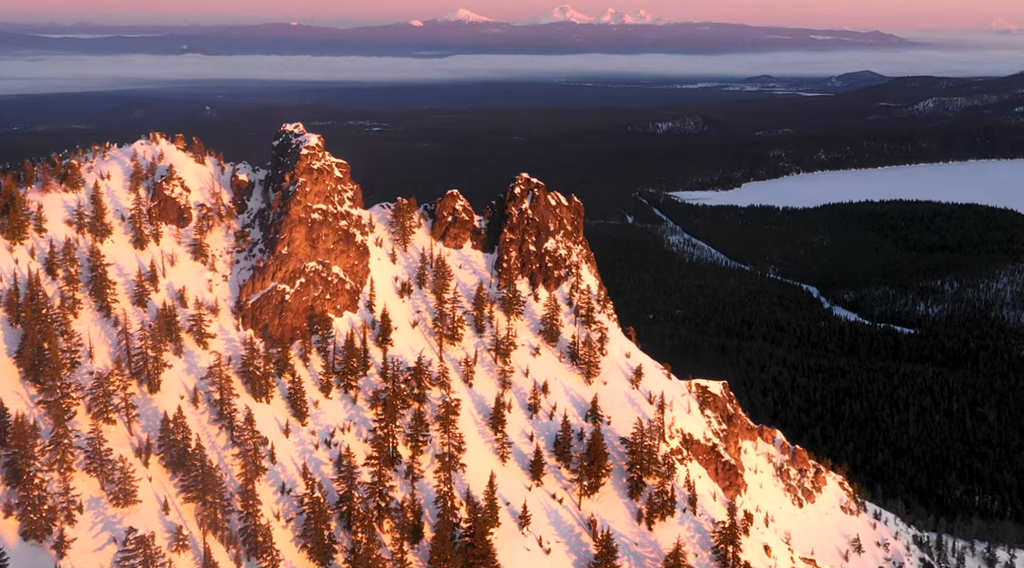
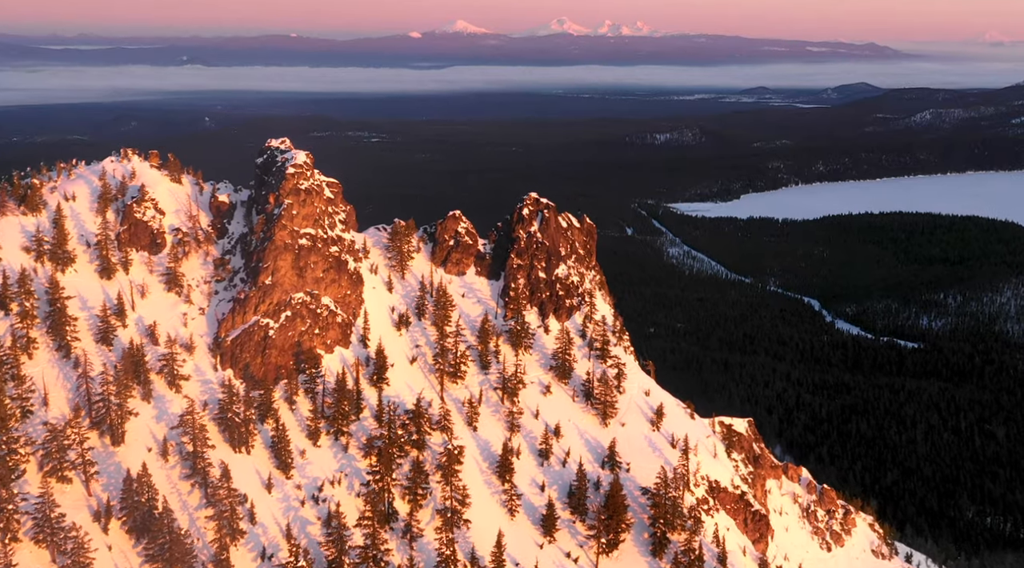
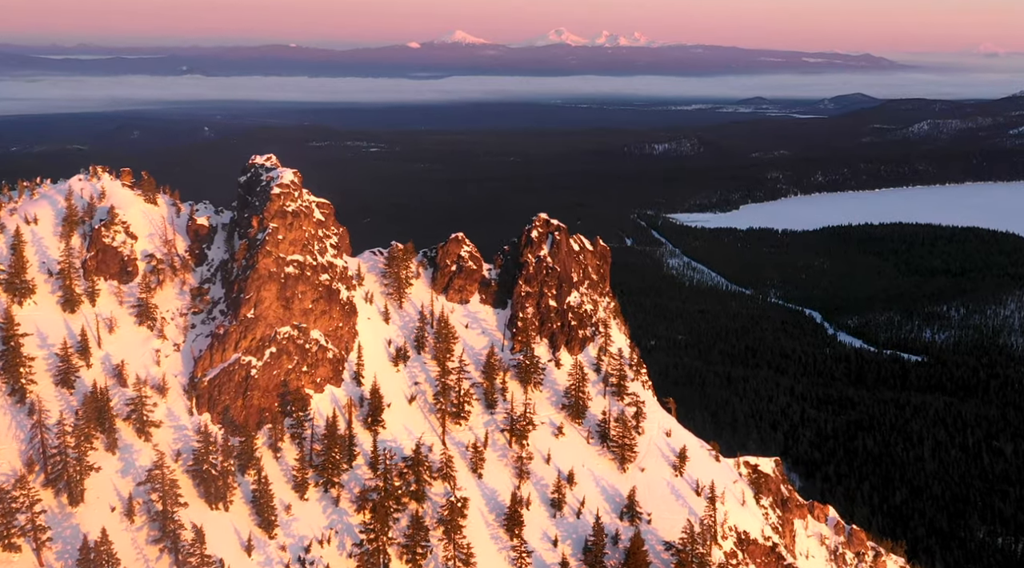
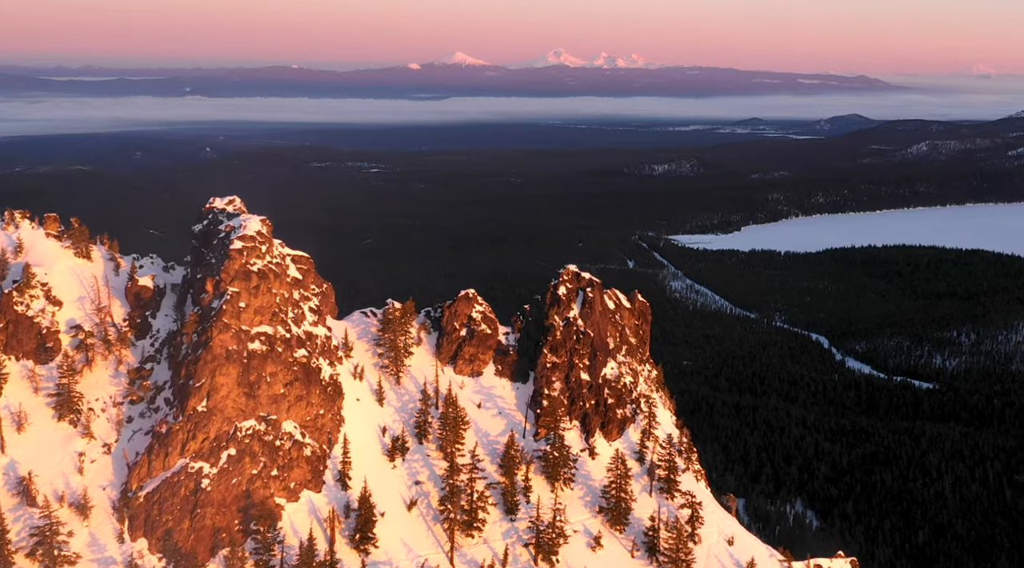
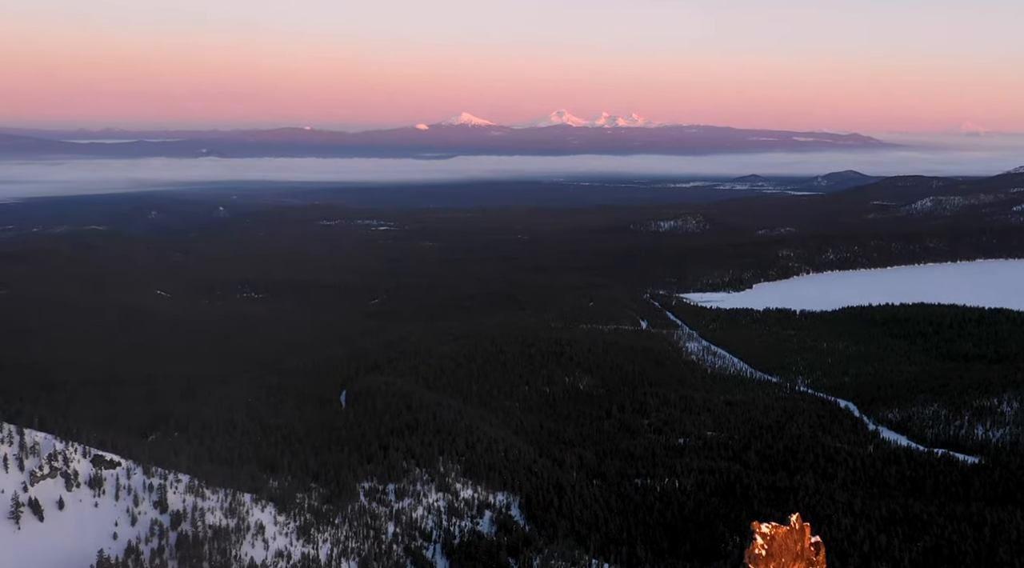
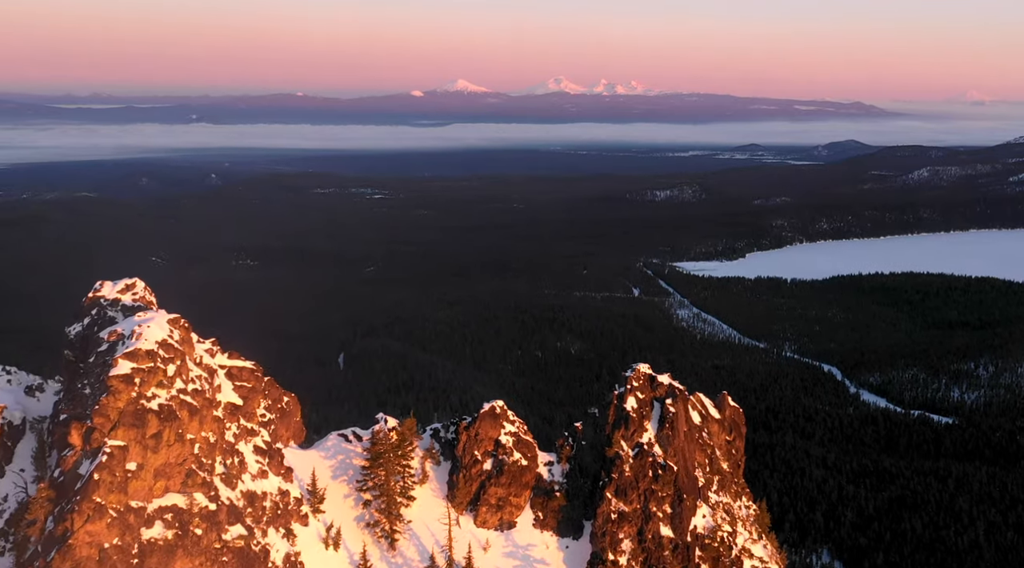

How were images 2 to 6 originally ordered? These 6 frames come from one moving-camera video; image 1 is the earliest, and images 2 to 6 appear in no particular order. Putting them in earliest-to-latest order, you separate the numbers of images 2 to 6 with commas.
2, 3, 4, 6, 5
